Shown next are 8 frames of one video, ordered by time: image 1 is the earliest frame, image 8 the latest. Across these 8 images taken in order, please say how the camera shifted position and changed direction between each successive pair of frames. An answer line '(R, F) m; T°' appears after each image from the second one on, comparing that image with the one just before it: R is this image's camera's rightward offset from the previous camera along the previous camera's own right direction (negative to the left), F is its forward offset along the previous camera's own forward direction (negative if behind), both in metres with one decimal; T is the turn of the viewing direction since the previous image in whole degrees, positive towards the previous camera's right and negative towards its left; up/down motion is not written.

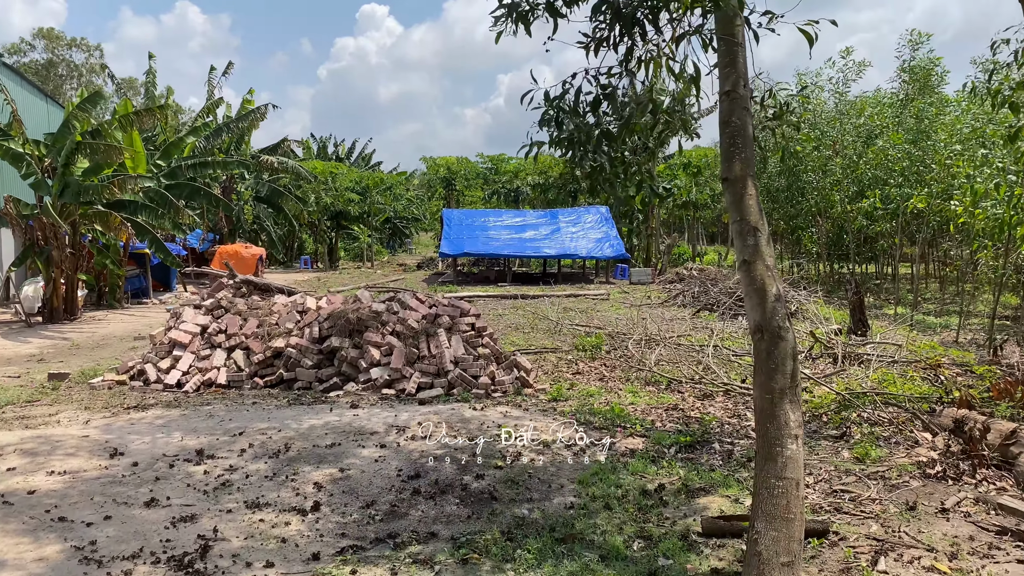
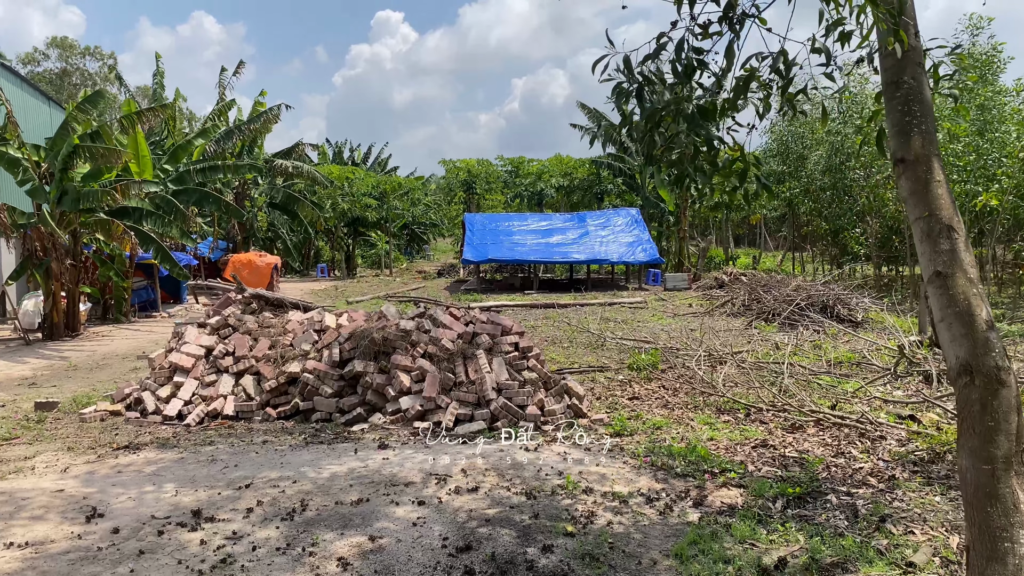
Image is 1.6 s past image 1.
(-0.2, +0.9) m; -1°
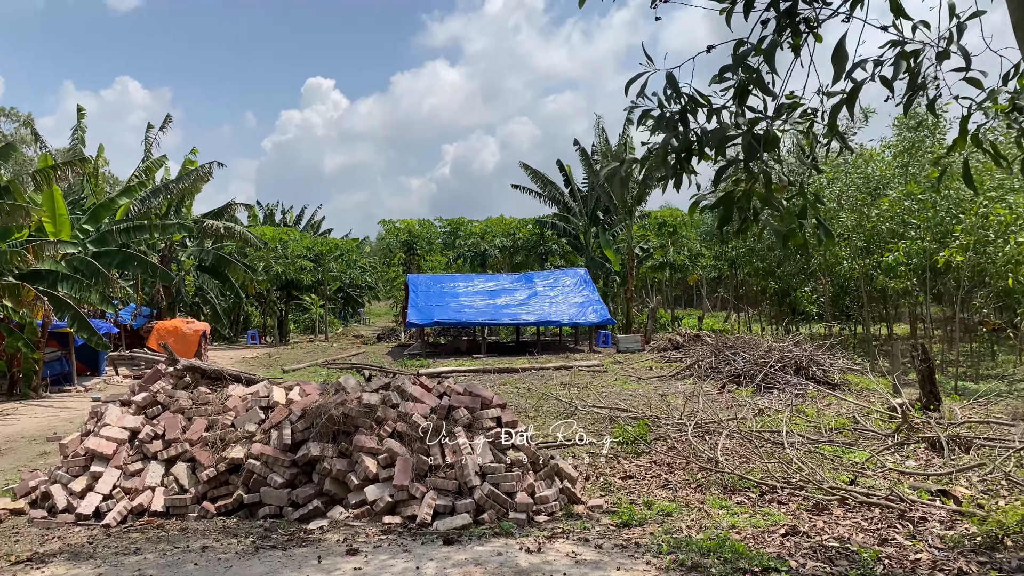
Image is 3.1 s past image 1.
(-0.3, +0.7) m; +5°
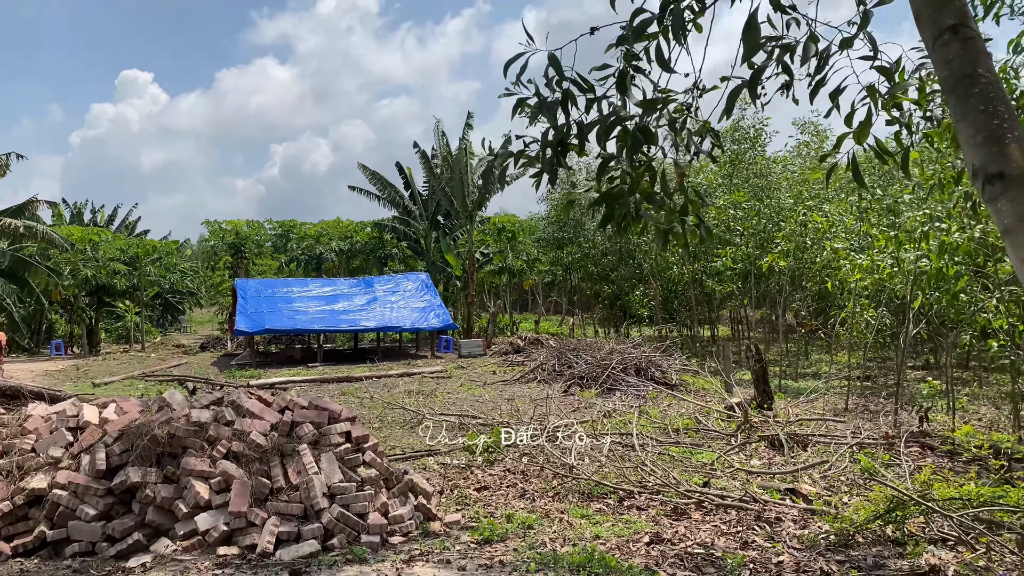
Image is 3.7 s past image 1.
(-0.1, +0.3) m; +11°
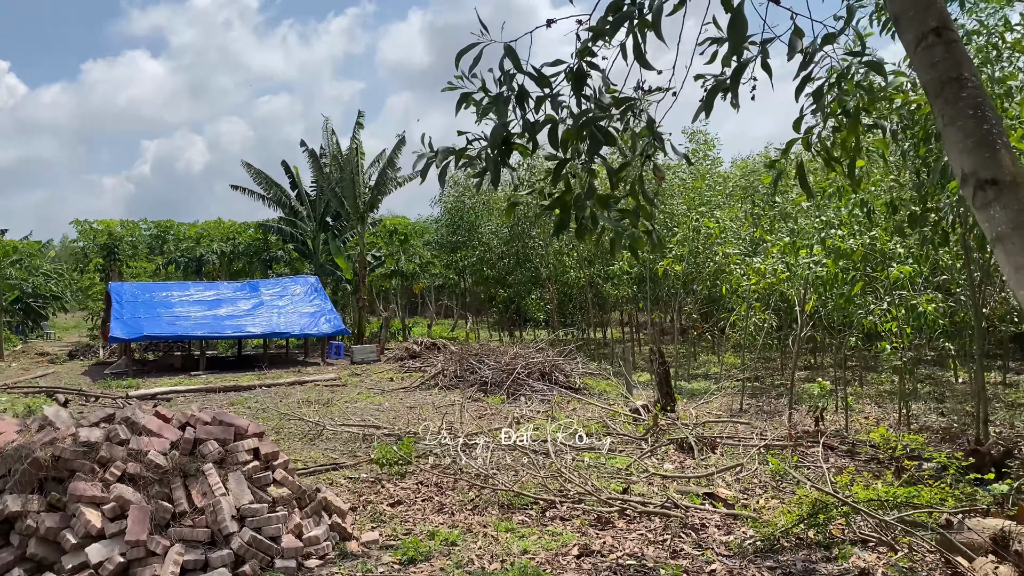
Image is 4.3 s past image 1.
(-0.2, +0.2) m; +8°
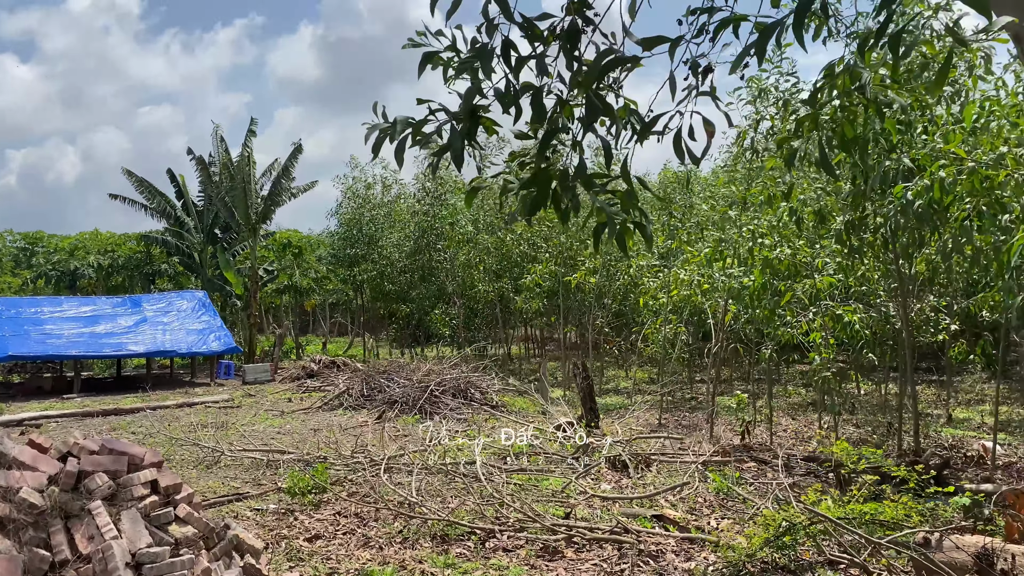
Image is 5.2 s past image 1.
(-0.2, +0.5) m; +7°
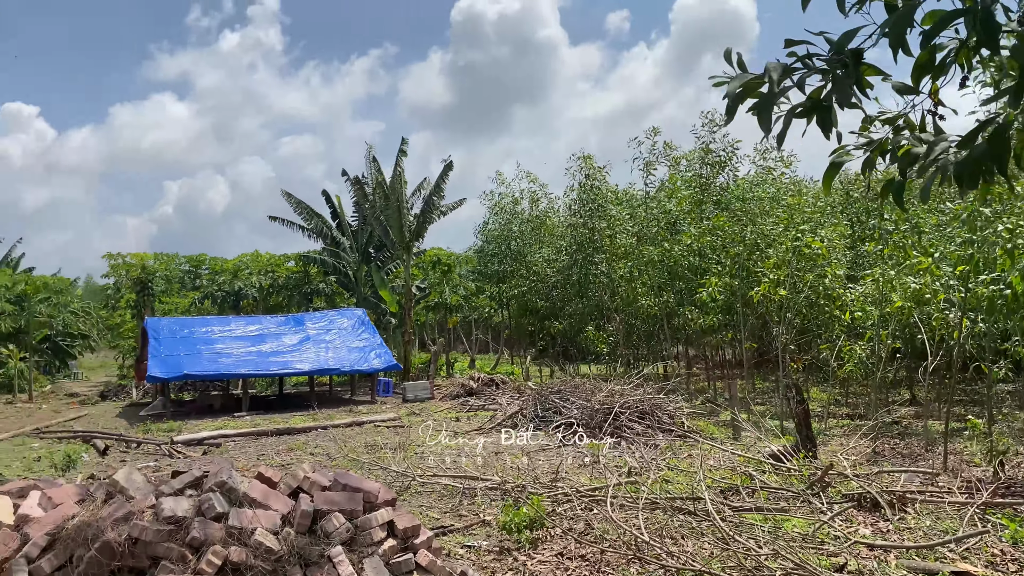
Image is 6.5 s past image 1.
(-0.6, +0.6) m; -8°
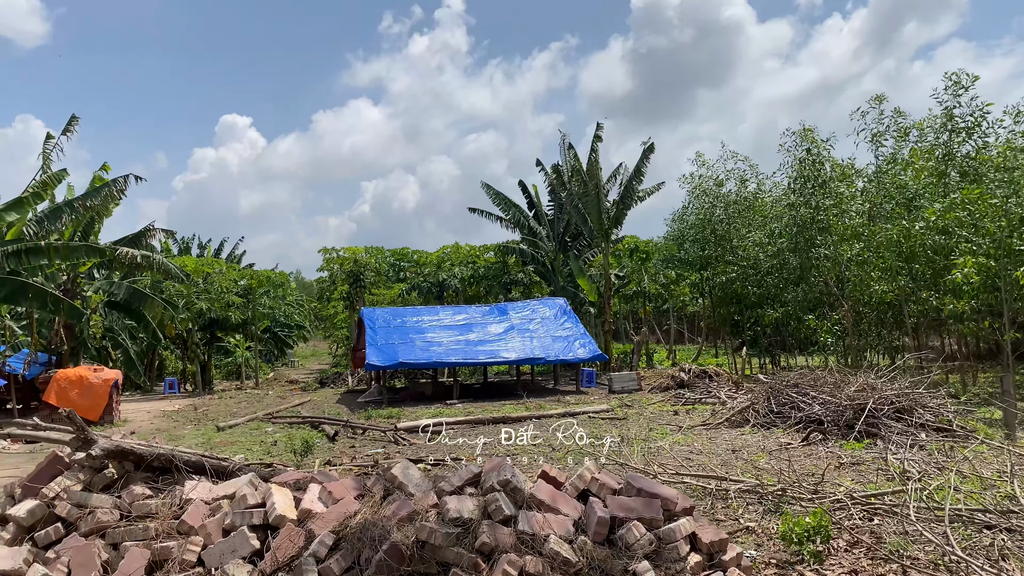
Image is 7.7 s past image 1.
(-0.5, +0.4) m; -12°
